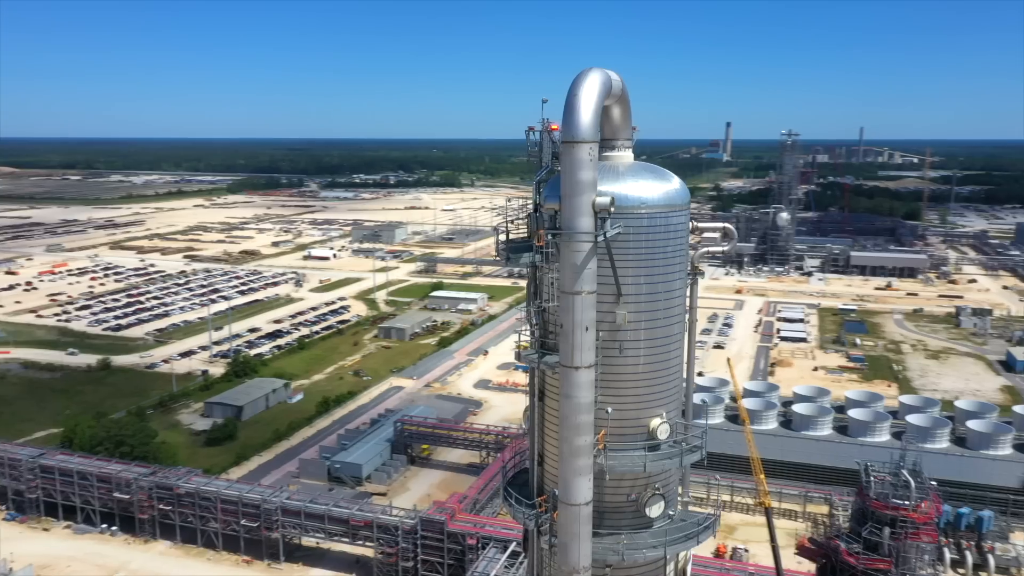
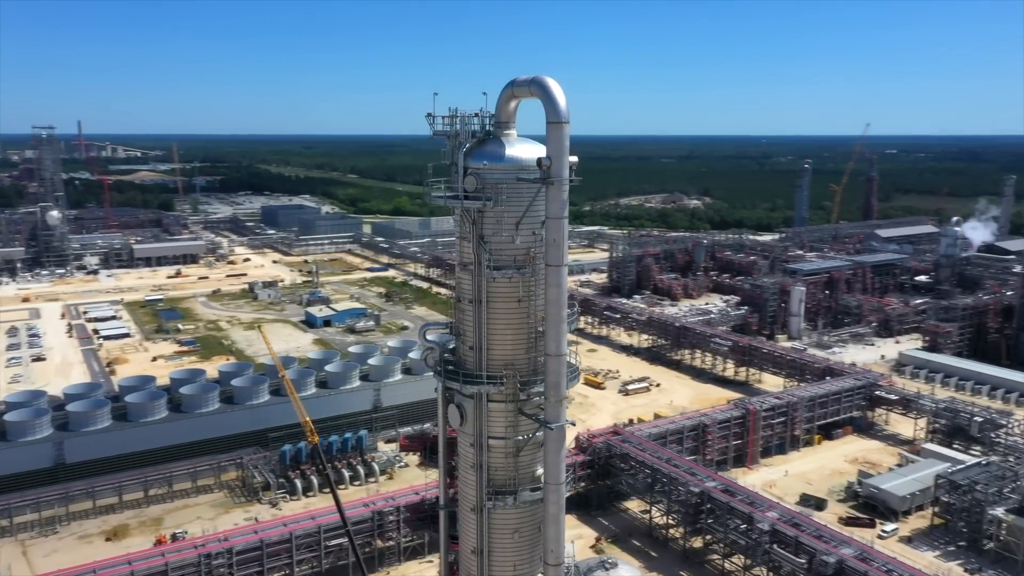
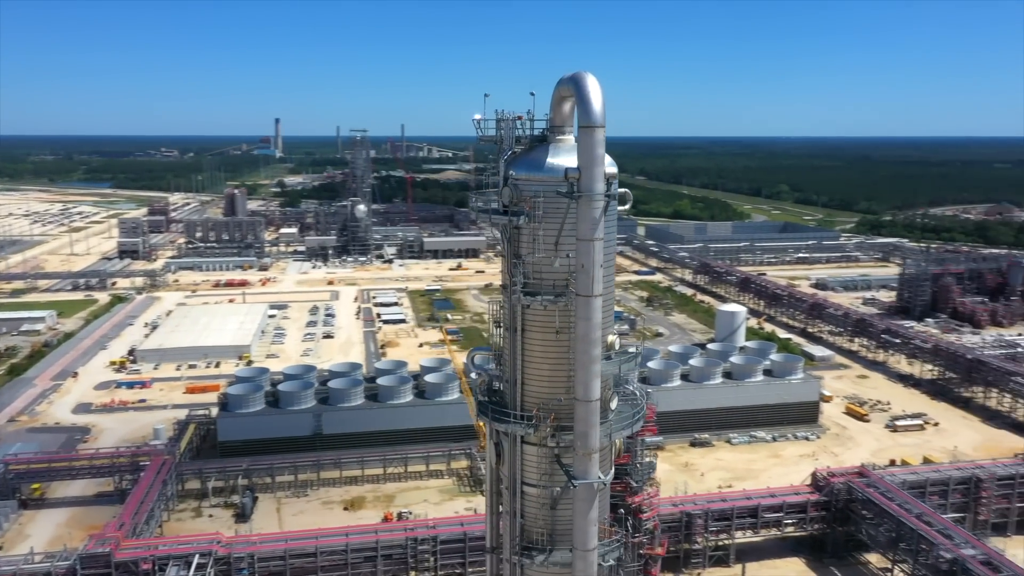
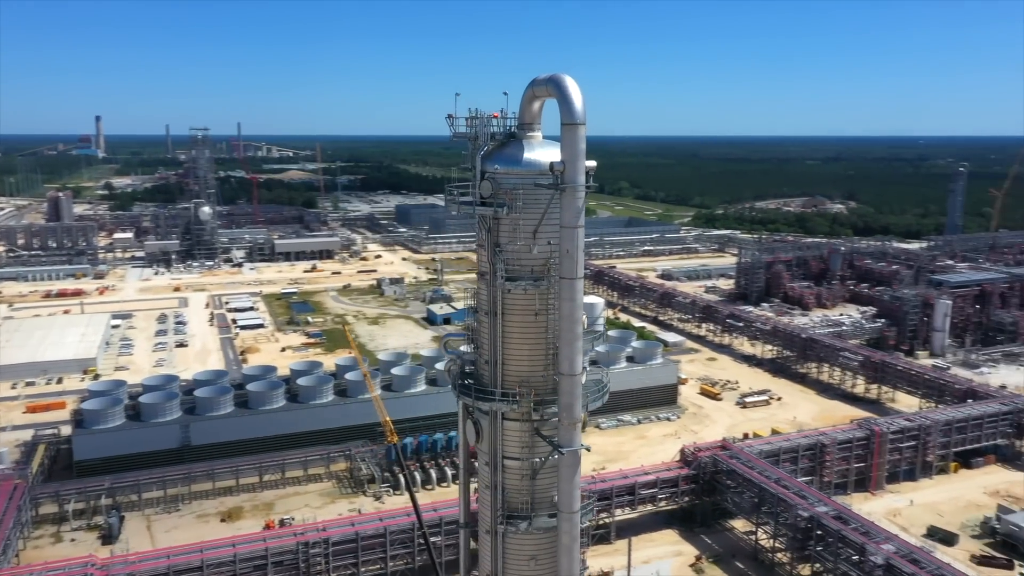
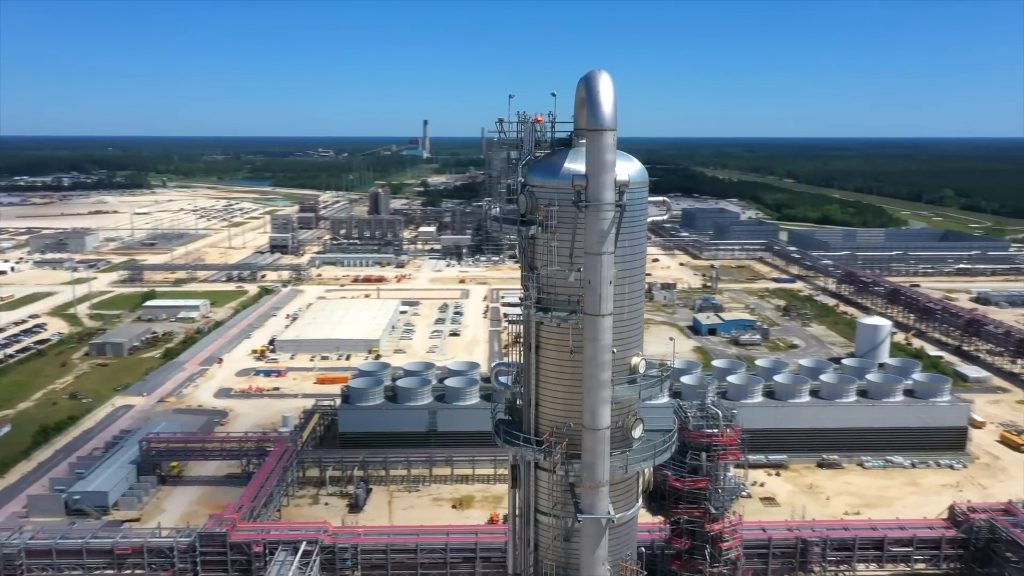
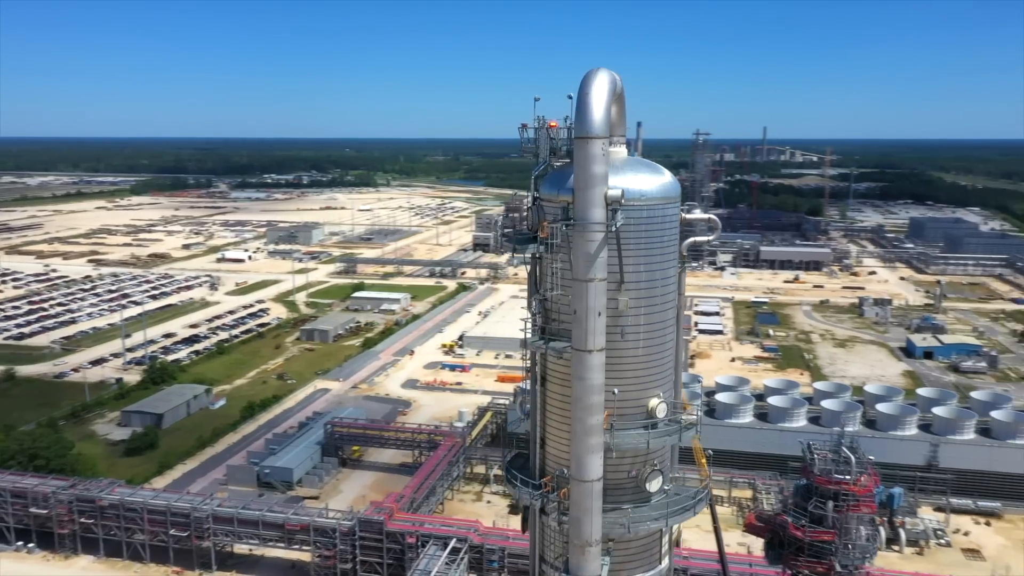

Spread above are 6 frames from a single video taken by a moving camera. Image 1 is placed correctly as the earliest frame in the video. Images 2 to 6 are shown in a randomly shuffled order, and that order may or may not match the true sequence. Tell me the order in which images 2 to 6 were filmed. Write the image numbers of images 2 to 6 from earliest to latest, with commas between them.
6, 5, 3, 4, 2
